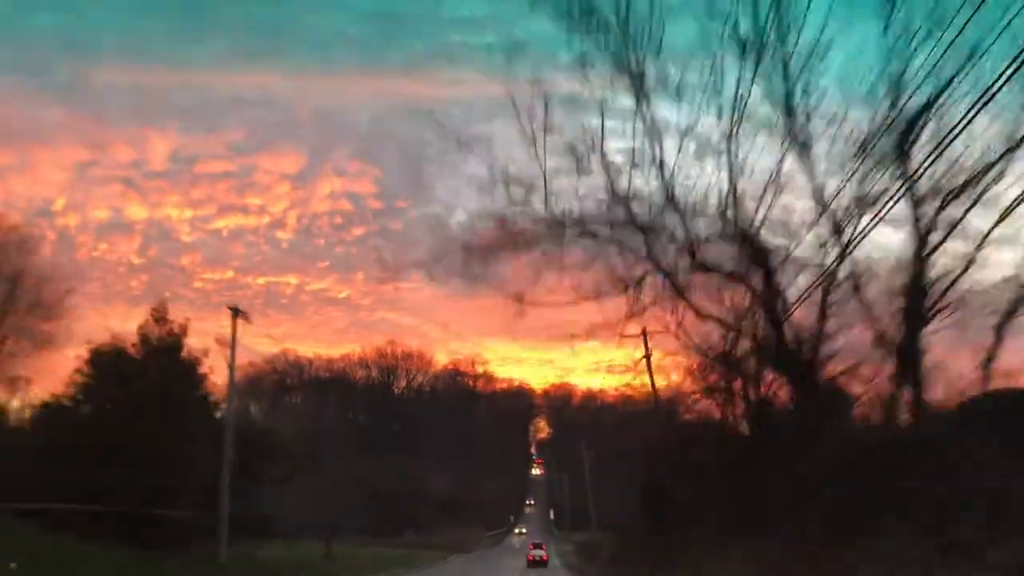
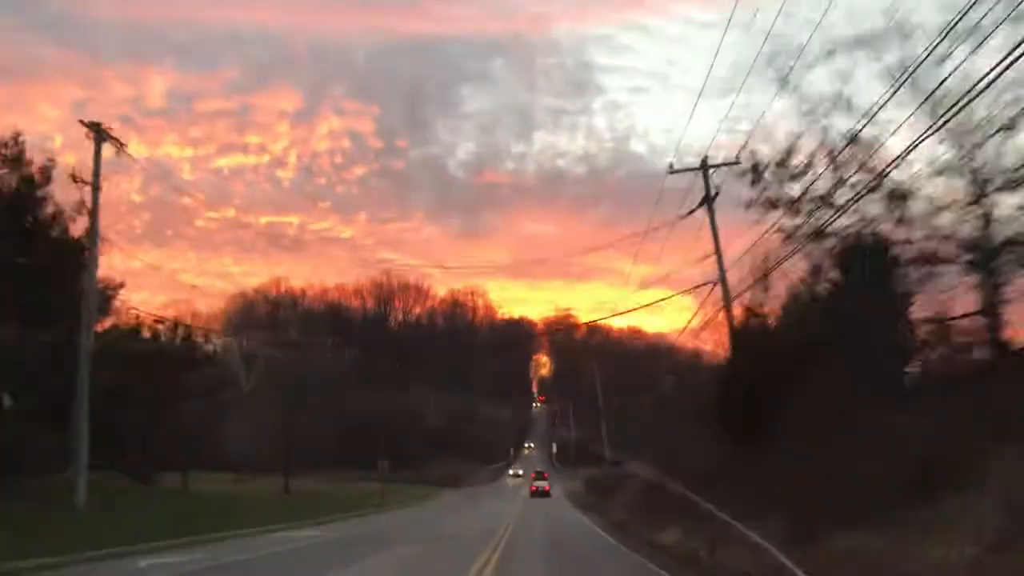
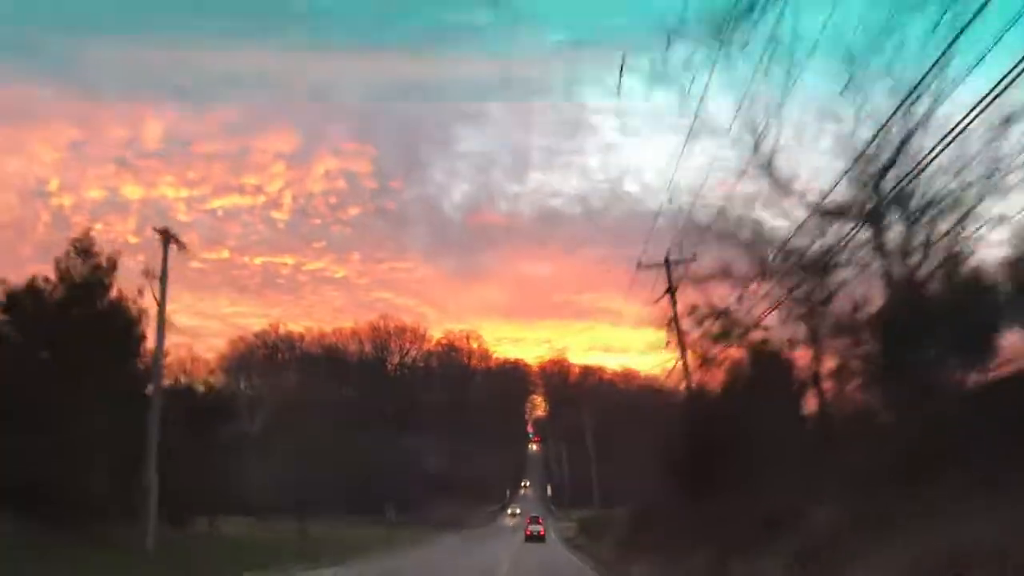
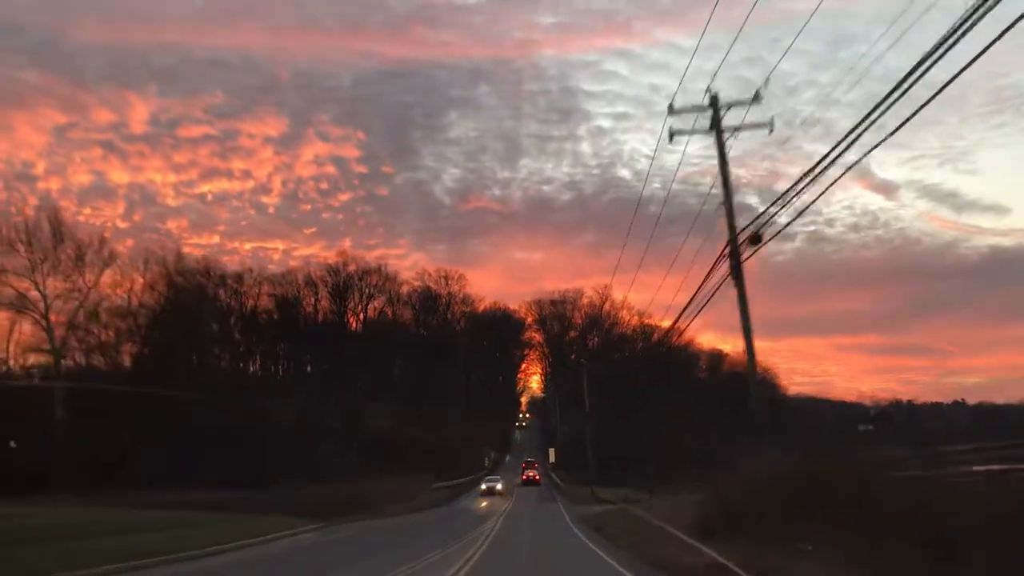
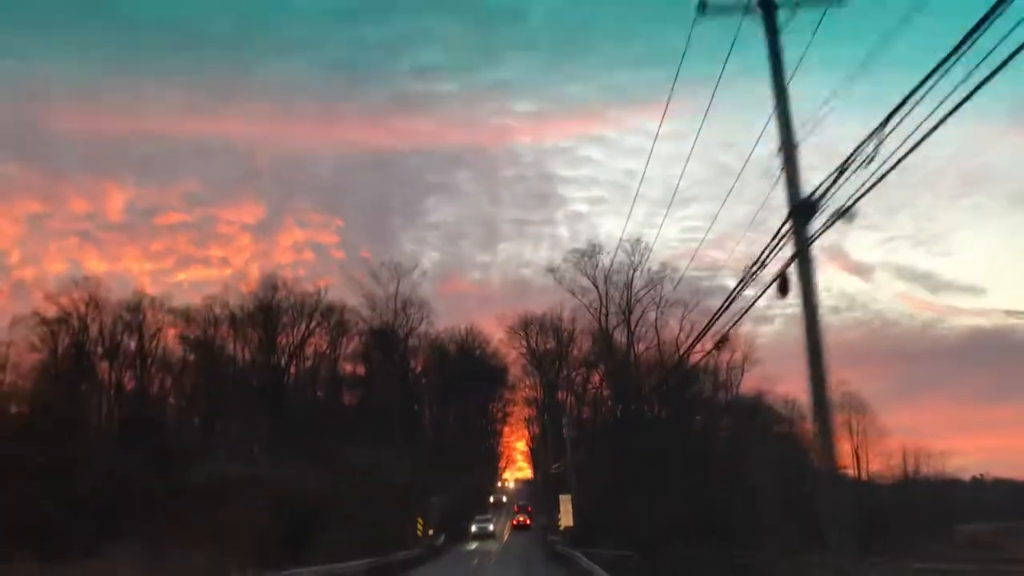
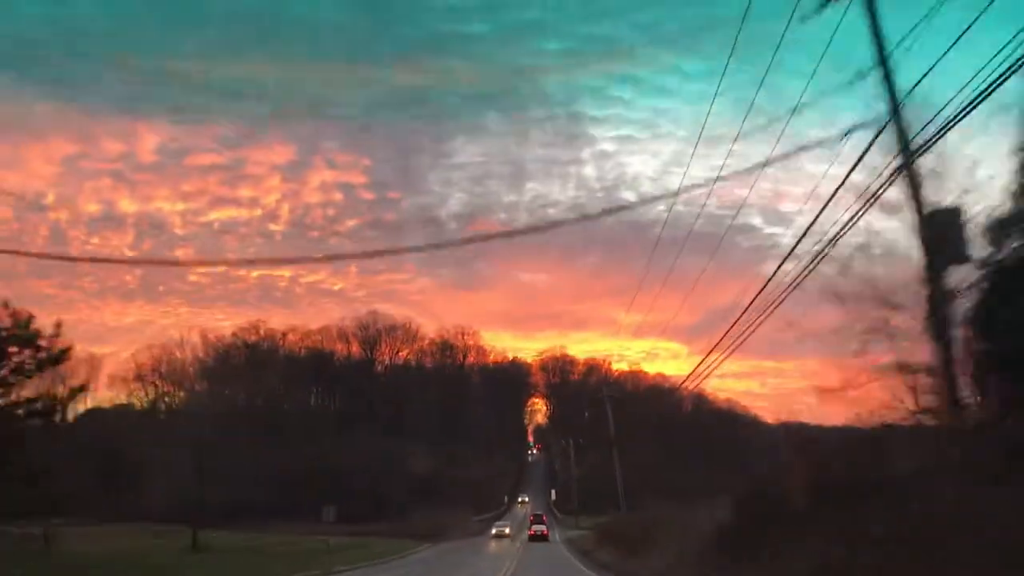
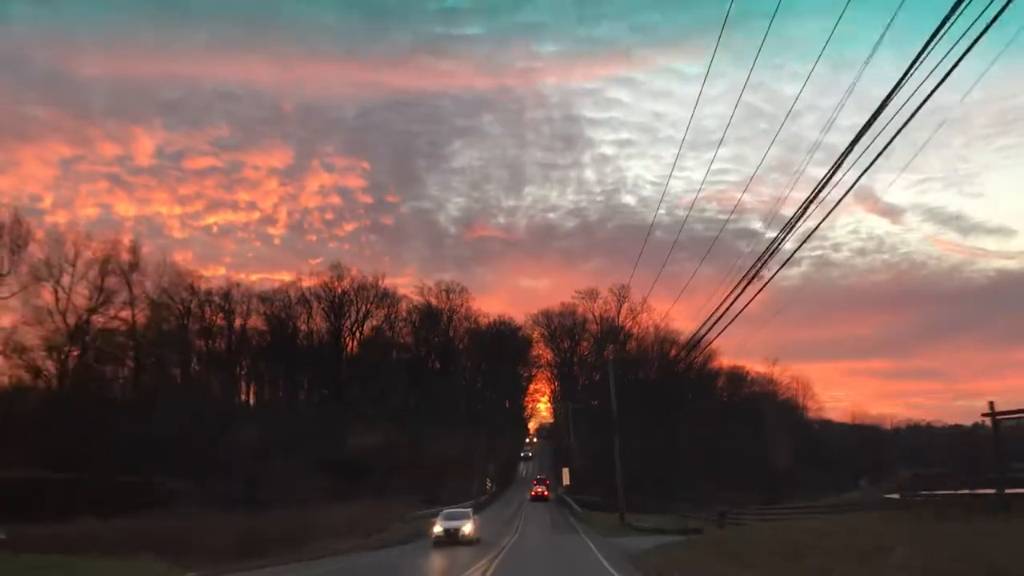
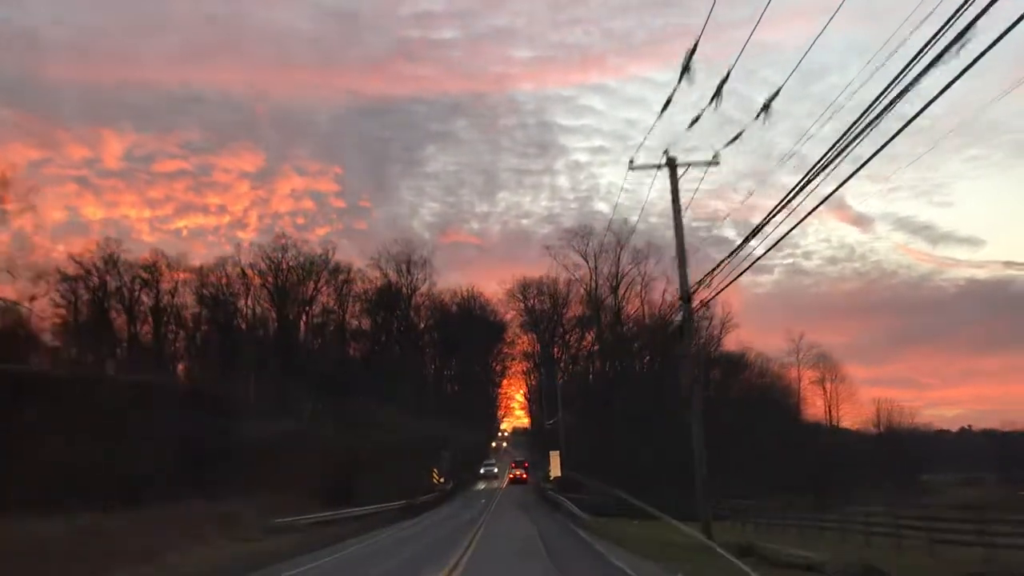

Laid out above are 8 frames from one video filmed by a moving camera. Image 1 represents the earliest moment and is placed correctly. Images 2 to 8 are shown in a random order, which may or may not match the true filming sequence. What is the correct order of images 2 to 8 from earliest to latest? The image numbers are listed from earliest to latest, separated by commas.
3, 2, 6, 4, 7, 8, 5
